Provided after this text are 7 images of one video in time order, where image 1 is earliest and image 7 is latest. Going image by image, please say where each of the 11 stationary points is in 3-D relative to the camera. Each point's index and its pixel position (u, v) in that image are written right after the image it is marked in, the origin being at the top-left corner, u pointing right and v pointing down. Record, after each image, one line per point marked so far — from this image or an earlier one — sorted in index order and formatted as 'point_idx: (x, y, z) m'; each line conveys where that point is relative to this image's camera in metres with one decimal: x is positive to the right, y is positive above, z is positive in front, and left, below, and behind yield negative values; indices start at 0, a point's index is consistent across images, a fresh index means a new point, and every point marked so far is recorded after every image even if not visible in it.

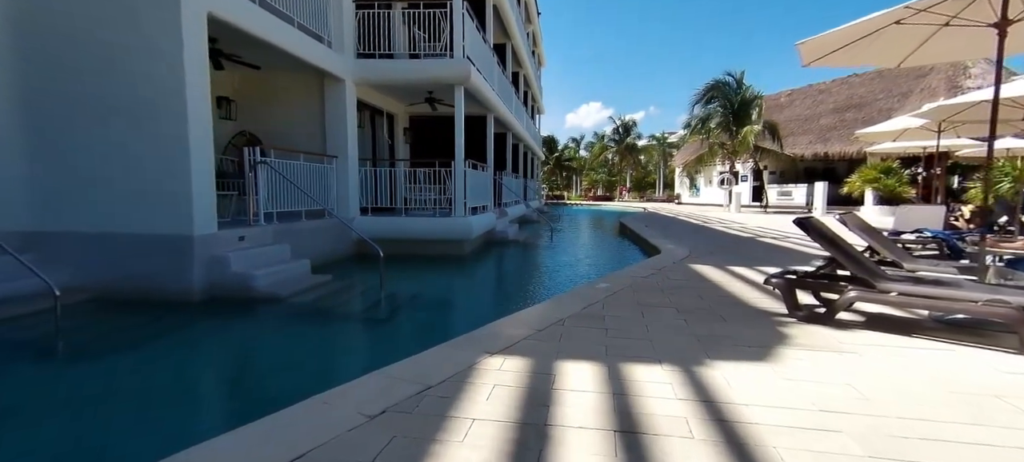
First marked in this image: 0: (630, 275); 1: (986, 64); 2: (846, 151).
0: (+1.4, -0.5, +5.2) m
1: (+18.6, +6.6, +17.8) m
2: (+13.7, +3.3, +18.8) m
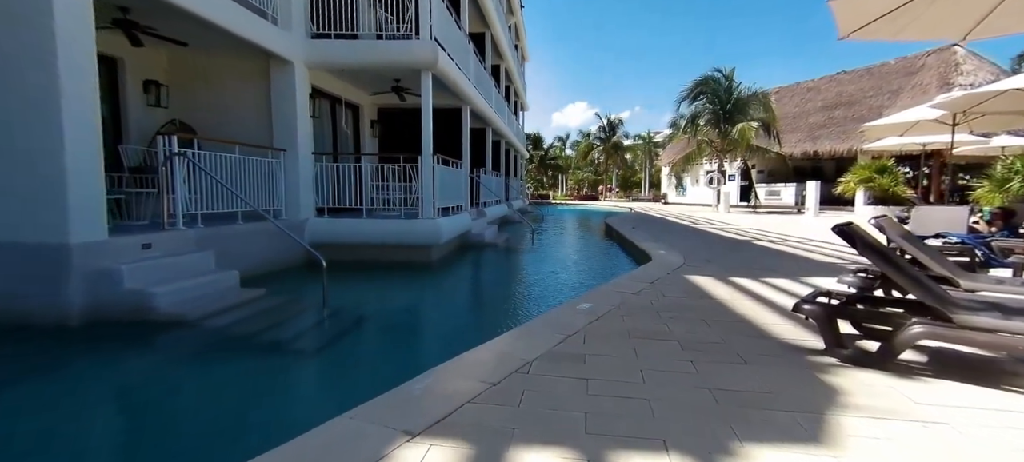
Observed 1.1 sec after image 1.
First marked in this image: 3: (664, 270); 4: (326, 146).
0: (+1.0, -0.6, +4.3) m
1: (+17.9, +6.6, +17.5) m
2: (+13.0, +3.3, +18.3) m
3: (+1.9, -0.5, +5.8) m
4: (-3.6, +1.6, +8.9) m
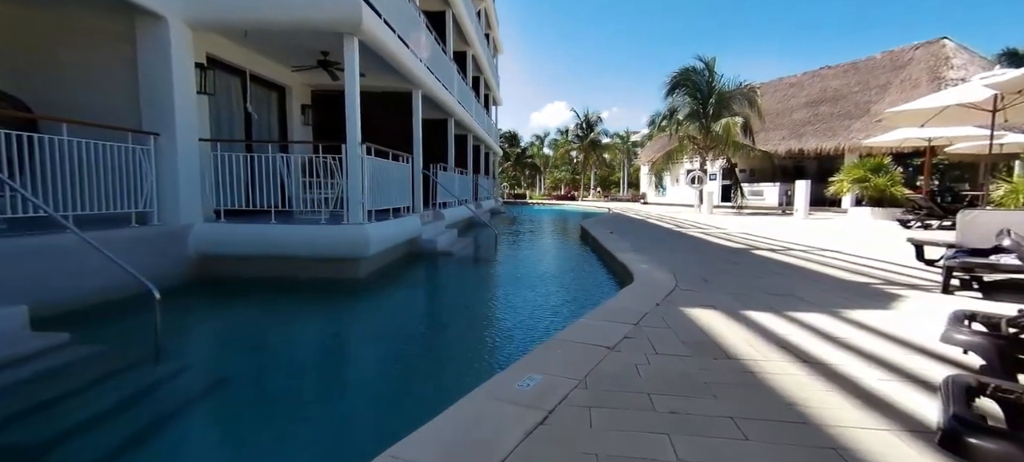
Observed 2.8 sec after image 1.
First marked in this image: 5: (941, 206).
0: (+0.5, -0.7, +2.8) m
1: (+16.7, +6.5, +16.7) m
2: (+11.8, +3.2, +17.3) m
3: (+1.3, -0.6, +4.4) m
4: (-4.3, +1.5, +7.2) m
5: (+9.7, +0.6, +10.2) m
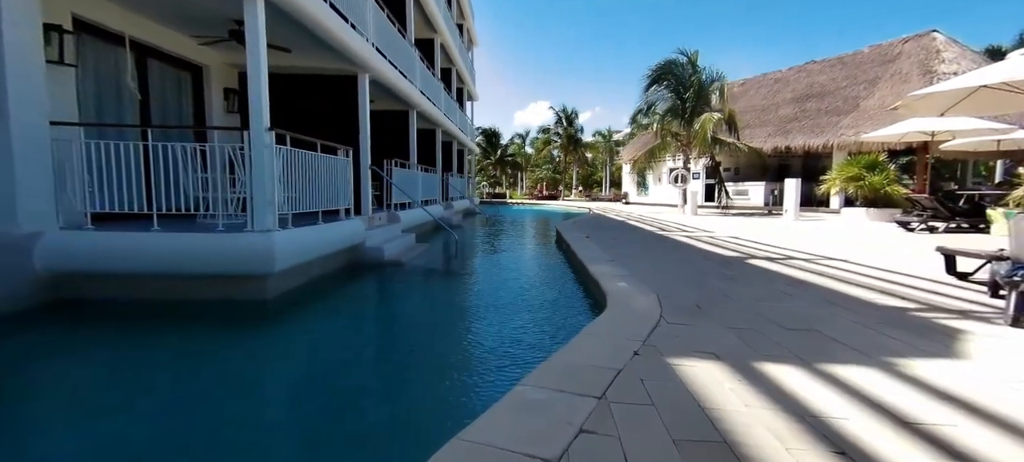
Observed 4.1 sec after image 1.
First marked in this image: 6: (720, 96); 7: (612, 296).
0: (0.0, -0.8, +1.7) m
1: (+15.7, +6.5, +16.1) m
2: (+10.8, +3.1, +16.5) m
3: (+0.8, -0.7, +3.2) m
4: (-4.9, +1.4, +5.8) m
5: (+8.9, +0.5, +9.4) m
6: (+7.8, +5.2, +17.4) m
7: (+0.9, -0.6, +4.3) m
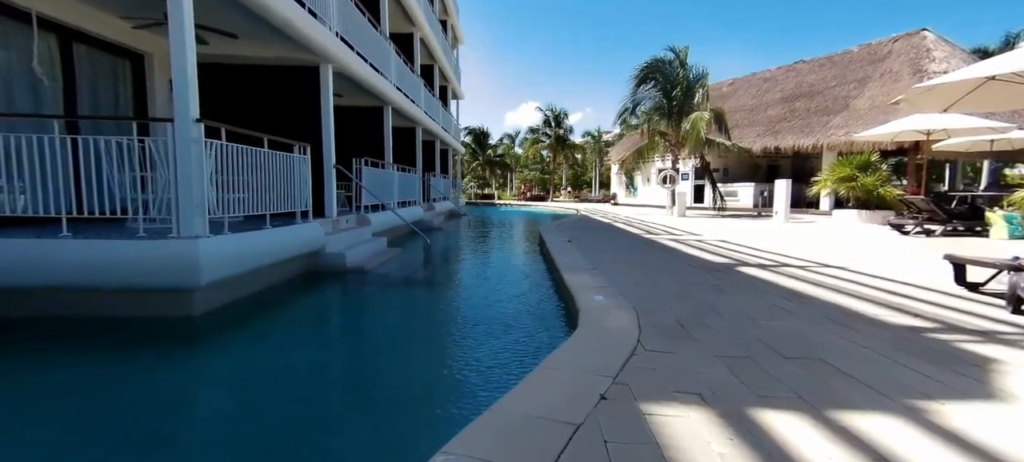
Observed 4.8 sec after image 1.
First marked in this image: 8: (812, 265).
0: (-0.3, -0.8, +1.1) m
1: (+15.2, +6.4, +15.8) m
2: (+10.2, +3.1, +16.2) m
3: (+0.5, -0.7, +2.7) m
4: (-5.3, +1.4, +5.2) m
5: (+8.5, +0.5, +9.0) m
6: (+7.2, +5.1, +17.0) m
7: (+0.6, -0.7, +3.8) m
8: (+4.0, -0.5, +6.1) m
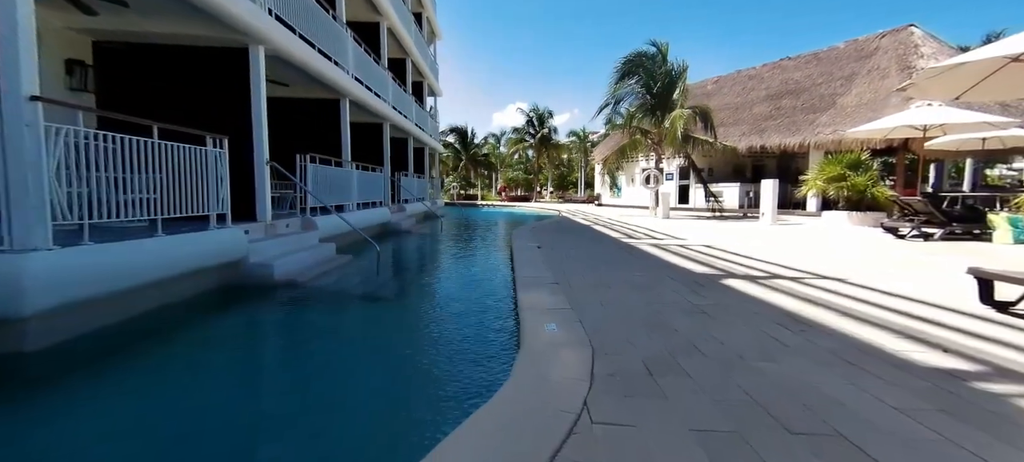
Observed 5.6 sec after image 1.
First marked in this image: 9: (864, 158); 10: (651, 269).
0: (-0.7, -0.9, +0.2) m
1: (+14.3, +6.3, +15.4) m
2: (+9.4, +3.0, +15.6) m
3: (0.0, -0.8, +1.8) m
4: (-5.9, +1.3, +4.1) m
5: (+7.9, +0.4, +8.3) m
6: (+6.3, +5.0, +16.4) m
7: (+0.1, -0.7, +2.9) m
8: (+3.4, -0.5, +5.3) m
9: (+8.7, +1.8, +11.3) m
10: (+1.8, -0.5, +5.9) m
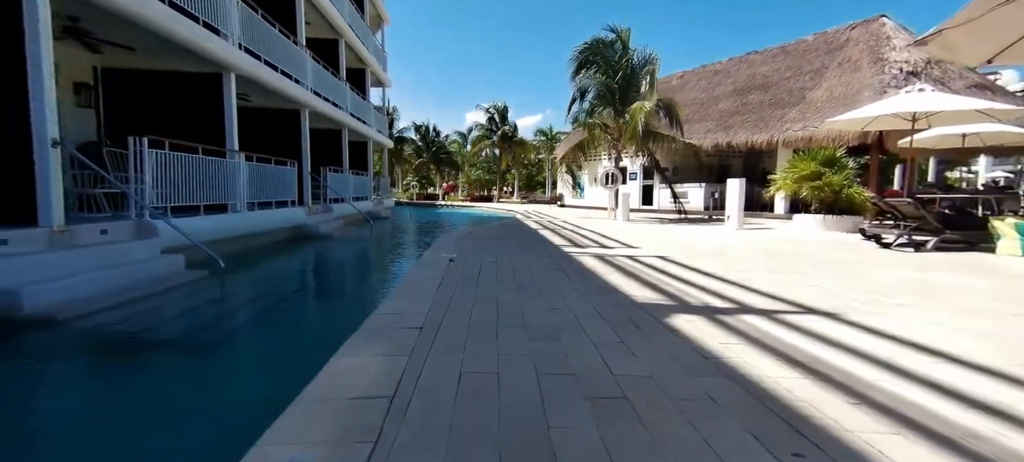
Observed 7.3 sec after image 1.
0: (-1.5, -1.0, -1.5) m
1: (+12.6, +6.2, +14.5) m
2: (+7.6, +2.9, +14.4) m
3: (-0.9, -0.9, +0.1) m
4: (-6.9, +1.2, +2.1) m
5: (+6.5, +0.3, +7.1) m
6: (+4.5, +4.9, +15.0) m
7: (-0.9, -0.9, +1.2) m
8: (+2.3, -0.7, +3.8) m
9: (+7.2, +1.7, +10.1) m
10: (+0.6, -0.6, +4.3) m
